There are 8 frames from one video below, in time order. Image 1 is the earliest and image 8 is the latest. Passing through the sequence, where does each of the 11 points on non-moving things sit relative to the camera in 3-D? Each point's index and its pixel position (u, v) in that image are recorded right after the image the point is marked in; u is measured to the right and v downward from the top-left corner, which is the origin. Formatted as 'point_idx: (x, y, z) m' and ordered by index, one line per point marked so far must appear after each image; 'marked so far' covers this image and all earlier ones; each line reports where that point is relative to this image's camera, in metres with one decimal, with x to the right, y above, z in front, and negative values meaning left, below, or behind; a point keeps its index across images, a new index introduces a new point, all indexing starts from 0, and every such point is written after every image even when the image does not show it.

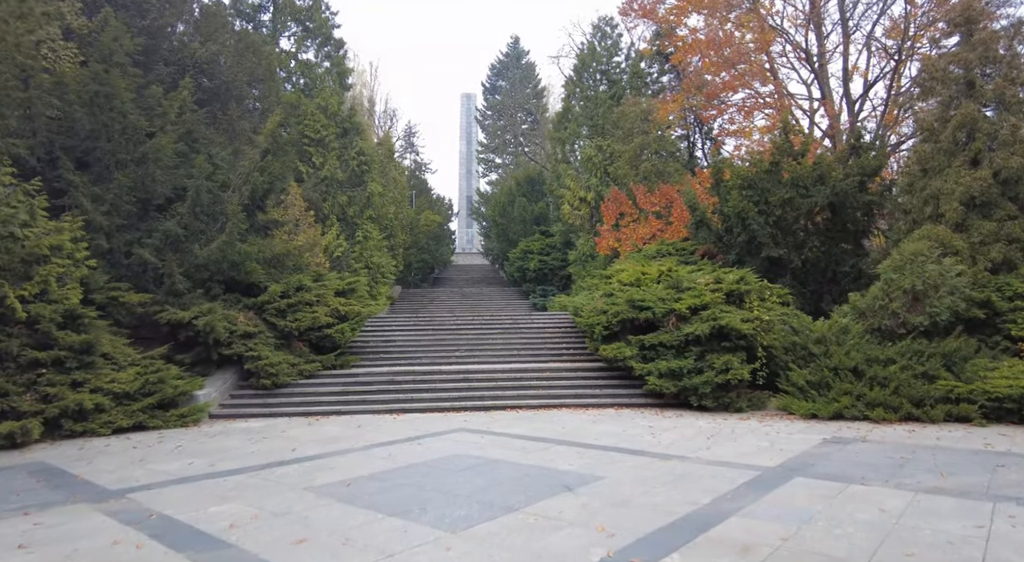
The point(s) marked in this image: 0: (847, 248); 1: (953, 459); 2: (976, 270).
0: (+9.7, +0.9, +16.6) m
1: (+5.5, -2.2, +7.1) m
2: (+9.6, +0.3, +11.7) m
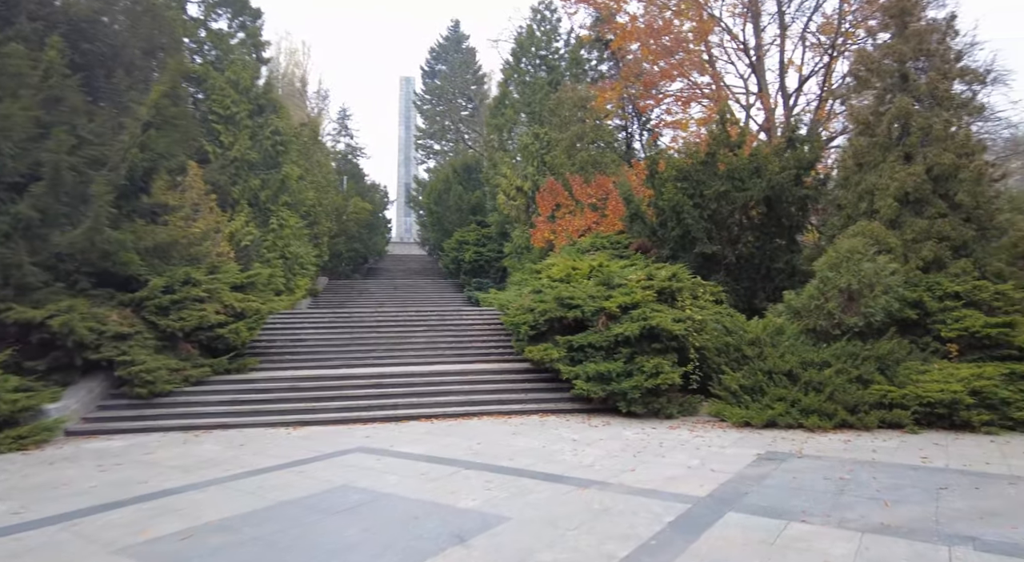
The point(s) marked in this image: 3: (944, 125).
0: (+7.6, +1.1, +16.2) m
1: (+4.3, -2.2, +6.4) m
2: (+7.9, +0.3, +11.4) m
3: (+9.1, +3.3, +12.0) m
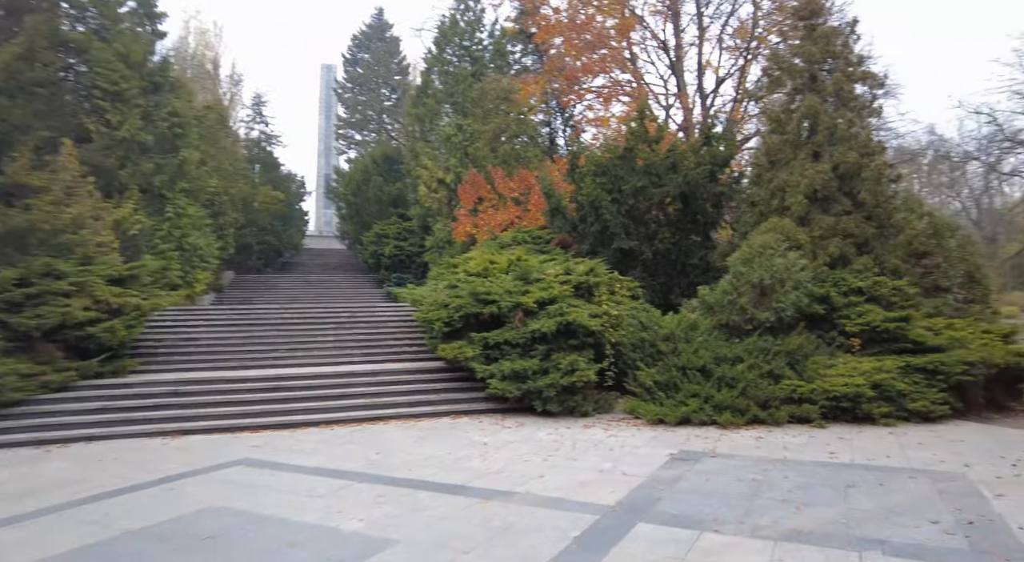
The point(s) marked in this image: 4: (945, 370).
0: (+5.2, +1.2, +16.4) m
1: (+3.2, -2.2, +6.3) m
2: (+6.2, +0.4, +11.6) m
3: (+7.3, +3.4, +12.4) m
4: (+7.1, -1.5, +9.4) m
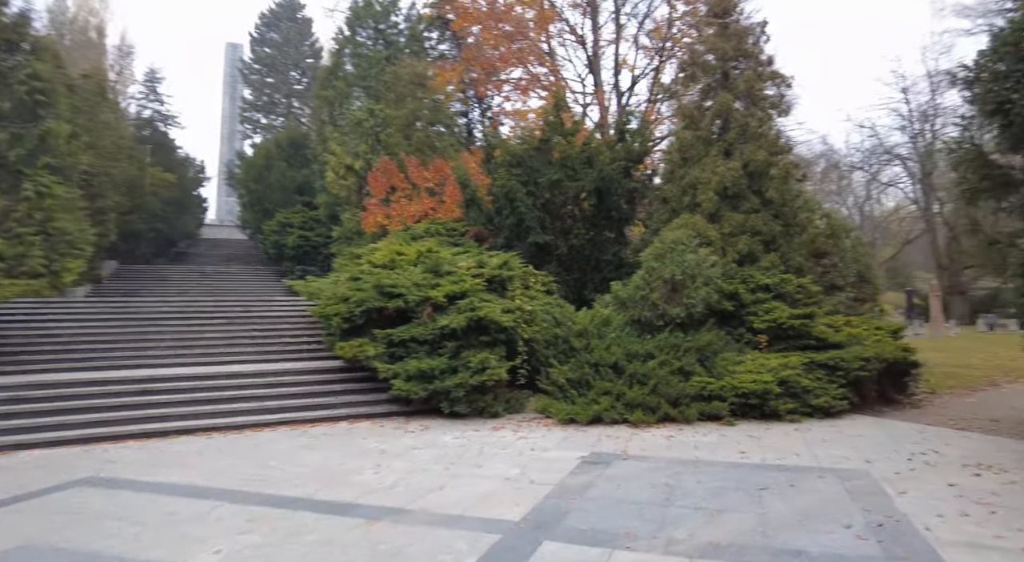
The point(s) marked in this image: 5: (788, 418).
0: (+2.8, +1.3, +16.3) m
1: (+2.1, -2.1, +6.0) m
2: (+4.4, +0.4, +11.7) m
3: (+5.4, +3.5, +12.6) m
4: (+5.6, -1.4, +9.6) m
5: (+4.4, -2.2, +9.2) m
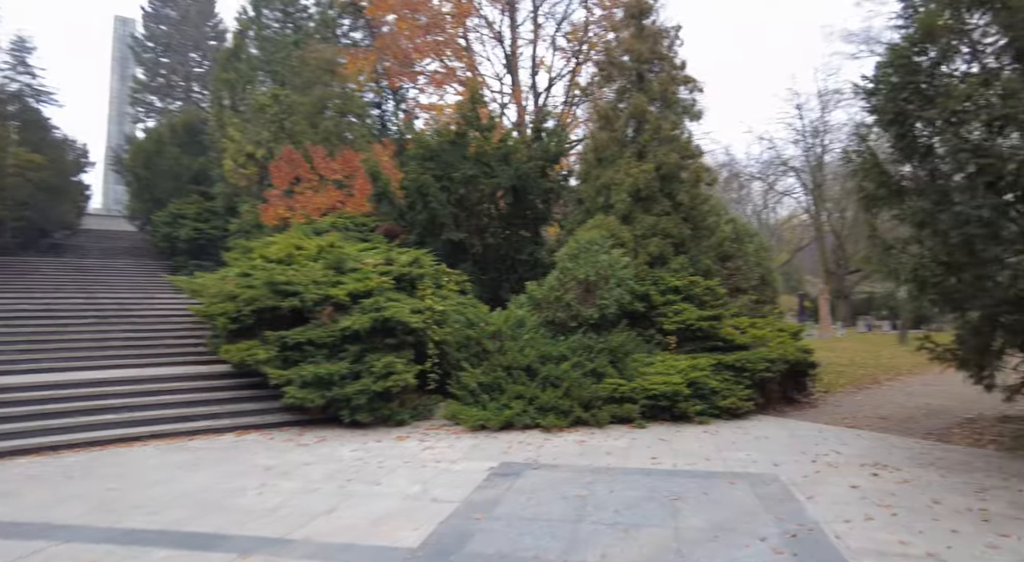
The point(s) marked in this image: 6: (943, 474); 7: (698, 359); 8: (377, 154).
0: (+0.4, +1.3, +16.0) m
1: (+1.2, -2.1, +5.7) m
2: (+2.6, +0.4, +11.7) m
3: (+3.5, +3.4, +12.7) m
4: (+4.1, -1.5, +9.8) m
5: (+3.0, -2.2, +9.2) m
6: (+4.5, -2.0, +5.9) m
7: (+3.3, -1.4, +10.1) m
8: (-4.4, +4.1, +18.1) m
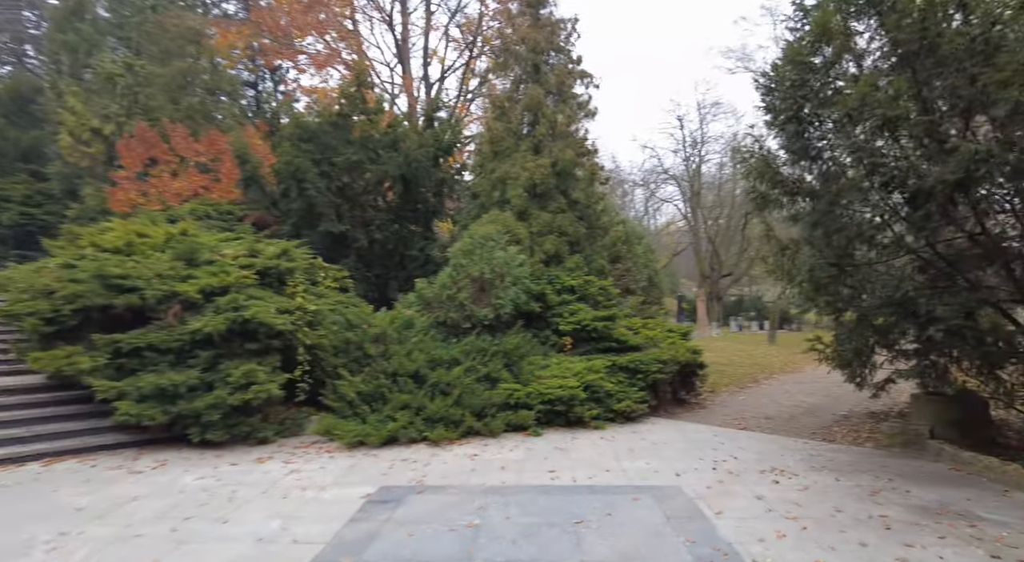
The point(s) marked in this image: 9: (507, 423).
0: (-2.6, +1.3, +15.0) m
1: (+0.1, -2.1, +5.0) m
2: (+0.4, +0.4, +11.2) m
3: (+1.2, +3.5, +12.4) m
4: (+2.2, -1.5, +9.6) m
5: (+1.2, -2.2, +8.8) m
6: (+3.3, -2.0, +5.8) m
7: (+1.4, -1.4, +9.7) m
8: (-7.6, +4.2, +16.2) m
9: (-0.1, -2.1, +8.4) m
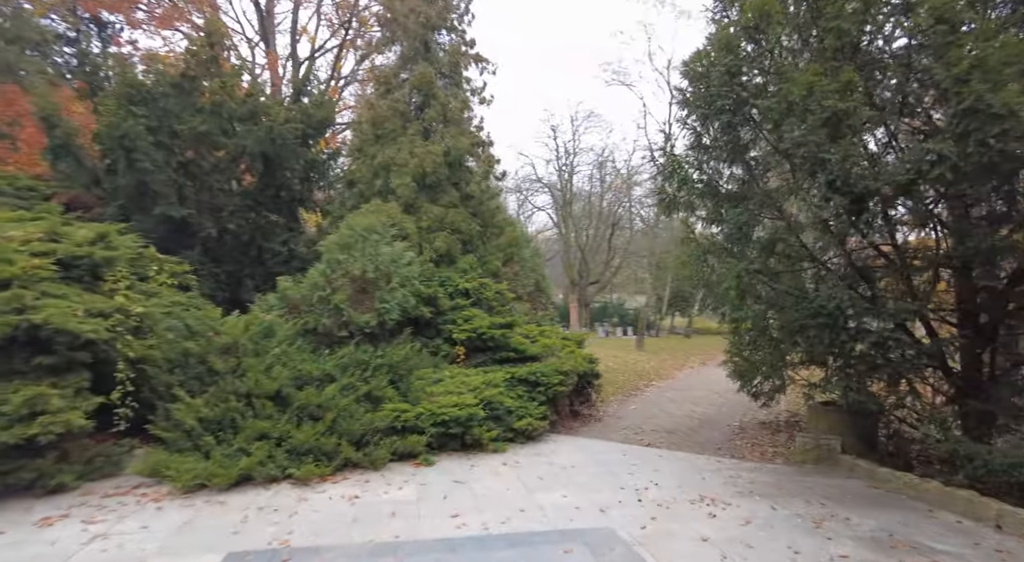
0: (-5.3, +1.4, +12.9) m
1: (-0.5, -2.1, +3.8) m
2: (-1.6, +0.4, +9.9) m
3: (-1.0, +3.4, +11.3) m
4: (+0.5, -1.5, +8.8) m
5: (-0.3, -2.3, +7.8) m
6: (+2.4, -2.1, +5.3) m
7: (-0.3, -1.4, +8.6) m
8: (-10.4, +4.3, +13.0) m
9: (-1.5, -2.1, +7.0) m
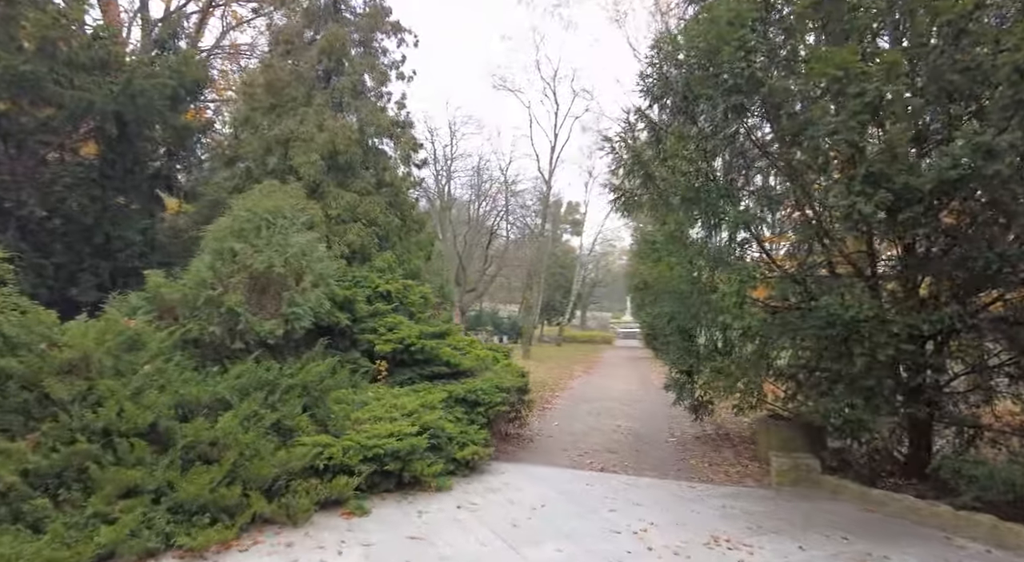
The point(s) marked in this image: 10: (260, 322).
0: (-6.9, +1.4, +10.3) m
1: (-0.2, -2.0, +2.5) m
2: (-2.6, +0.4, +8.2) m
3: (-2.3, +3.4, +9.7) m
4: (-0.3, -1.6, +7.6) m
5: (-0.9, -2.3, +6.4) m
6: (+2.3, -2.1, +4.7) m
7: (-1.1, -1.4, +7.3) m
8: (-11.8, +4.5, +9.2) m
9: (-1.9, -2.1, +5.4) m
10: (-2.9, -0.5, +6.6) m
